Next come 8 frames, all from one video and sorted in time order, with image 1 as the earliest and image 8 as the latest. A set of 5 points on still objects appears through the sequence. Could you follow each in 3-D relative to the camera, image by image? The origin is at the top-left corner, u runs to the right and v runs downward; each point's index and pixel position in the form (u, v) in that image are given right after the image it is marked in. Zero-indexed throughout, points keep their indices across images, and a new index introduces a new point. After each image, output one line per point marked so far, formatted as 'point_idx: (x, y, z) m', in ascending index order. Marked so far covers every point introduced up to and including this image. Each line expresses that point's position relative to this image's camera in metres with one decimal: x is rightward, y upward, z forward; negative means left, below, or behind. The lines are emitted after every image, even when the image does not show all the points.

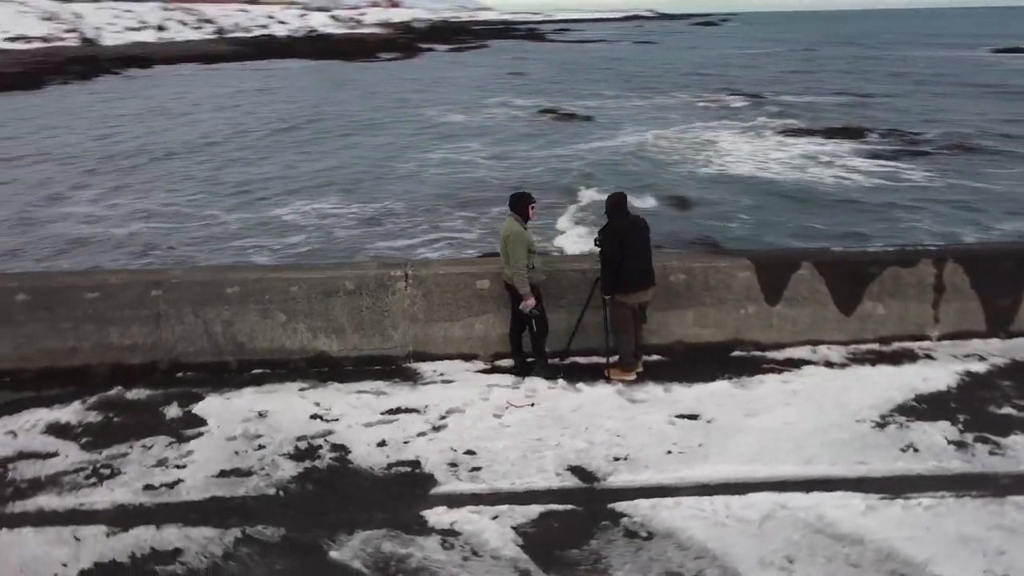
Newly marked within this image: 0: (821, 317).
0: (+2.4, -0.2, +6.2) m
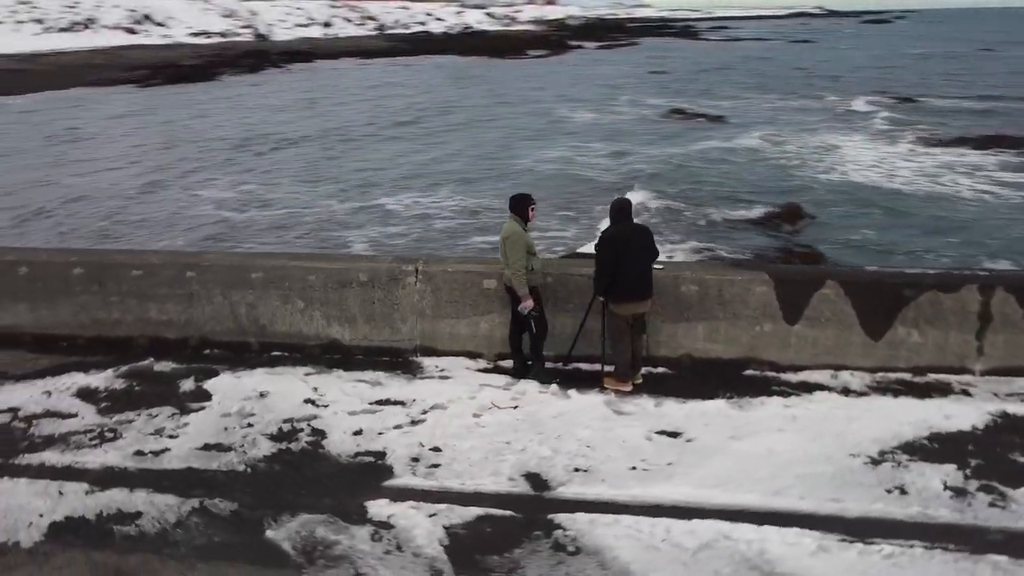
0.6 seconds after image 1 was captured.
0: (+2.4, -0.4, +5.8) m
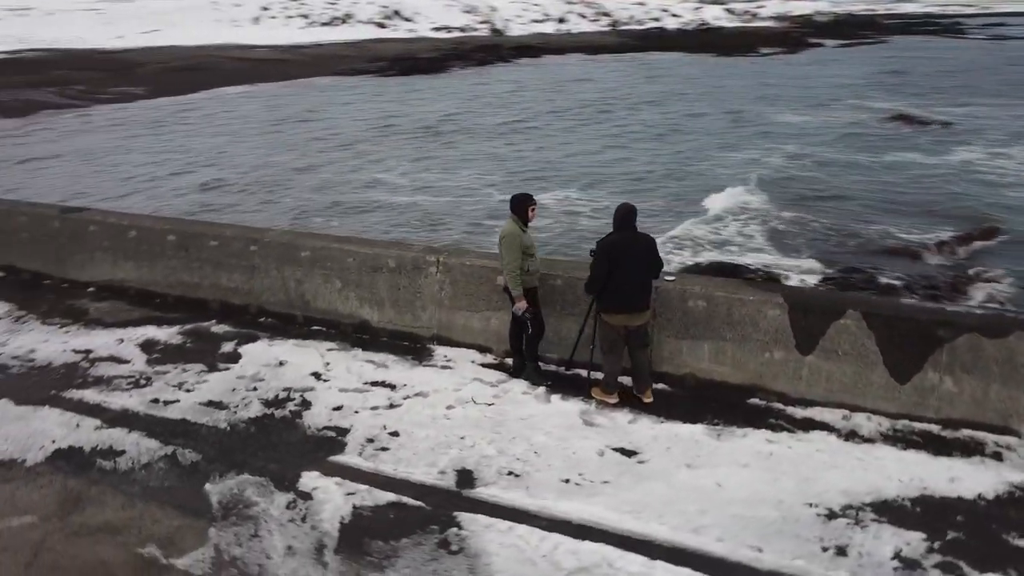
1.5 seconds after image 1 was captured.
0: (+2.2, -0.6, +5.2) m
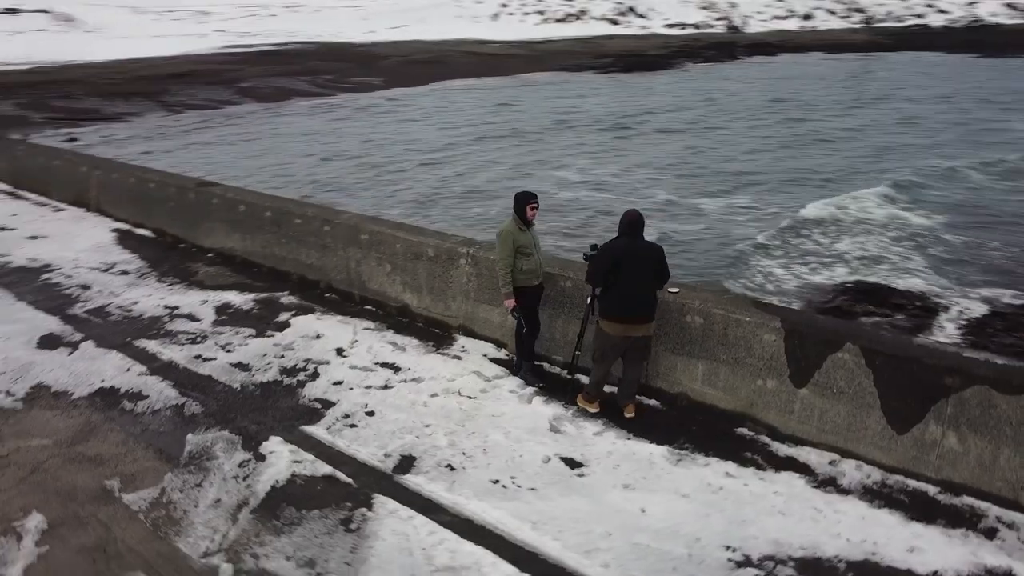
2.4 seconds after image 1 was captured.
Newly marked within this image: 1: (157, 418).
0: (+1.9, -0.8, +4.6) m
1: (-2.4, -0.9, +5.5) m
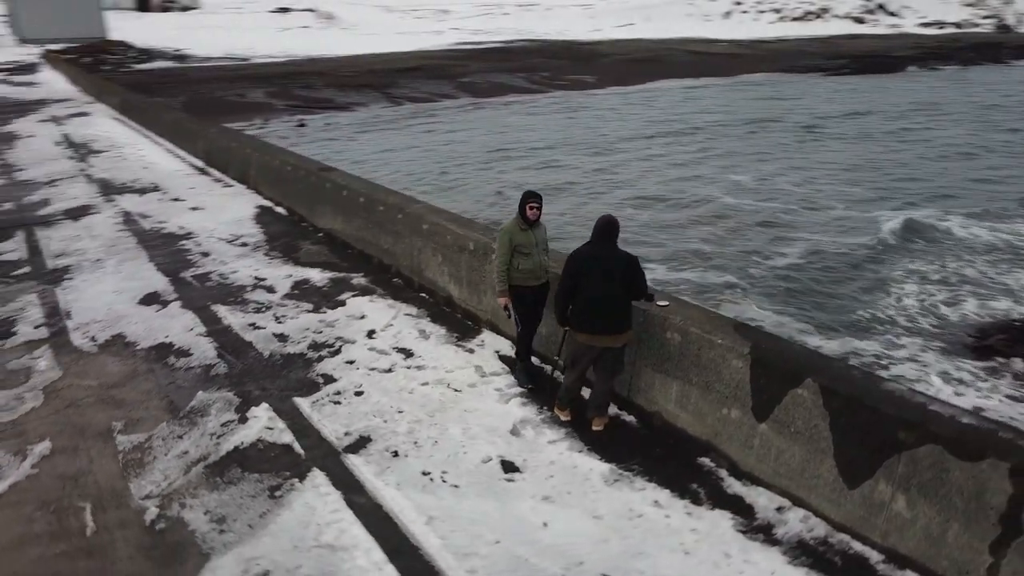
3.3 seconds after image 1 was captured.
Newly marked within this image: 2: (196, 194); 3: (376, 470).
0: (+1.5, -0.9, +4.1) m
1: (-2.4, -0.6, +6.1) m
2: (-4.8, +1.4, +12.3) m
3: (-0.8, -1.0, +4.6) m
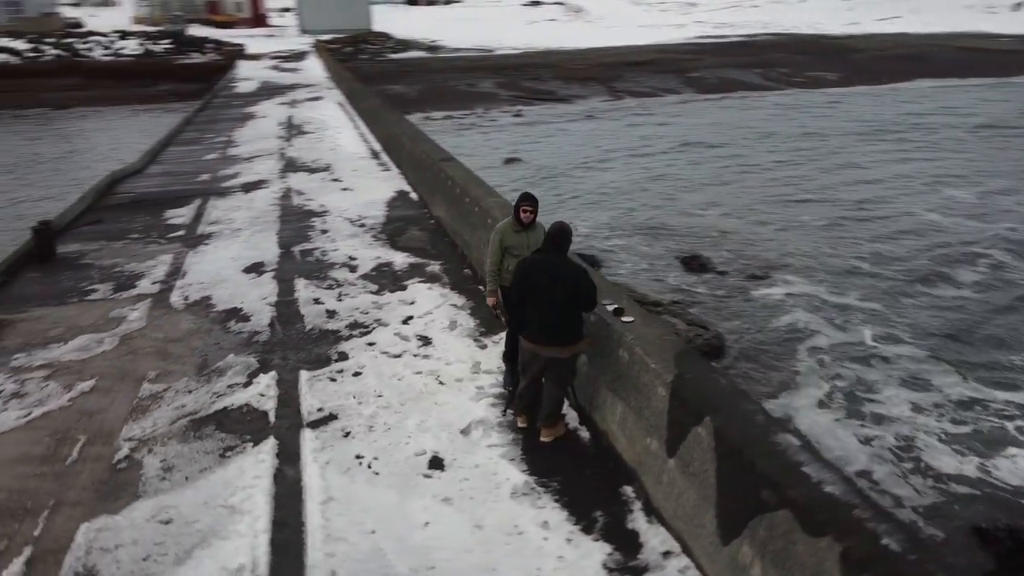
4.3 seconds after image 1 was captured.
0: (+0.8, -1.0, +3.7) m
1: (-2.3, -0.4, +6.7) m
2: (-2.6, +1.8, +13.3) m
3: (-1.2, -1.0, +4.9) m
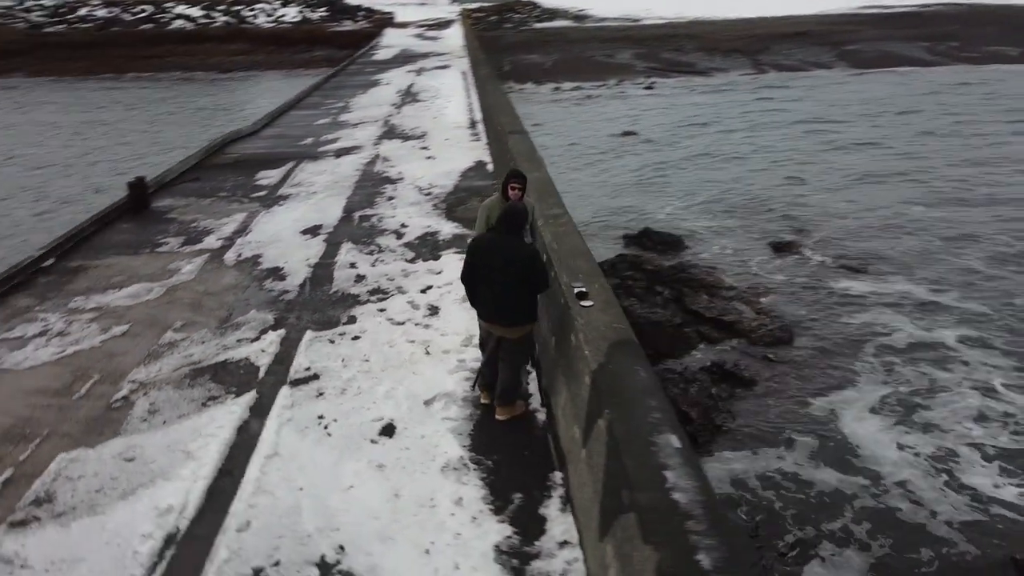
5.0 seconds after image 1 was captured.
0: (+0.3, -1.0, +3.6) m
1: (-2.2, -0.1, +7.1) m
2: (-1.2, +2.4, +13.6) m
3: (-1.4, -0.7, +5.1) m
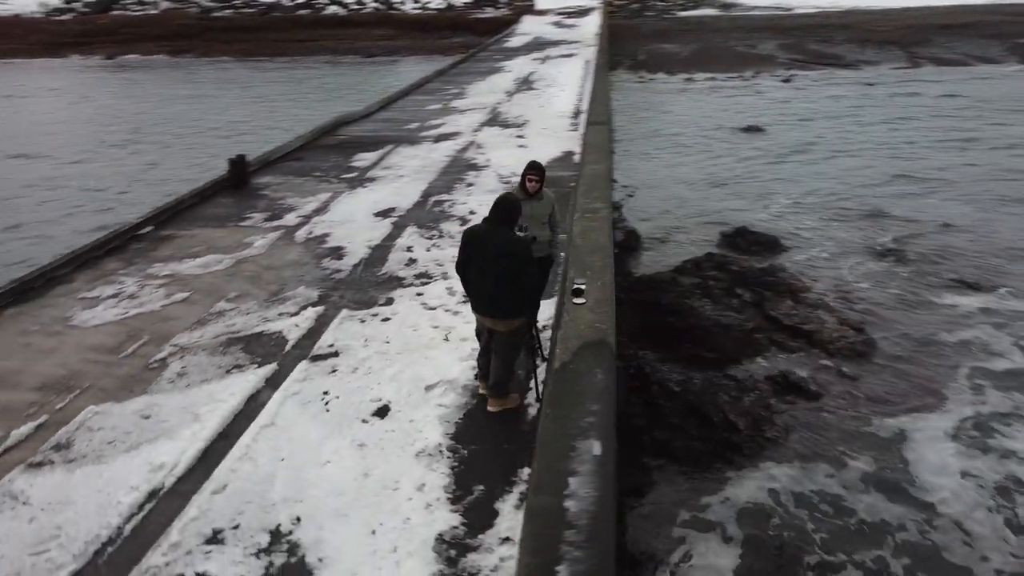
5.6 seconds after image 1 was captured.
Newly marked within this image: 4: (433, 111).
0: (+0.1, -1.0, +3.6) m
1: (-1.8, +0.1, +7.4) m
2: (+0.5, +2.6, +13.6) m
3: (-1.4, -0.6, +5.4) m
4: (-1.6, +3.7, +16.7) m
